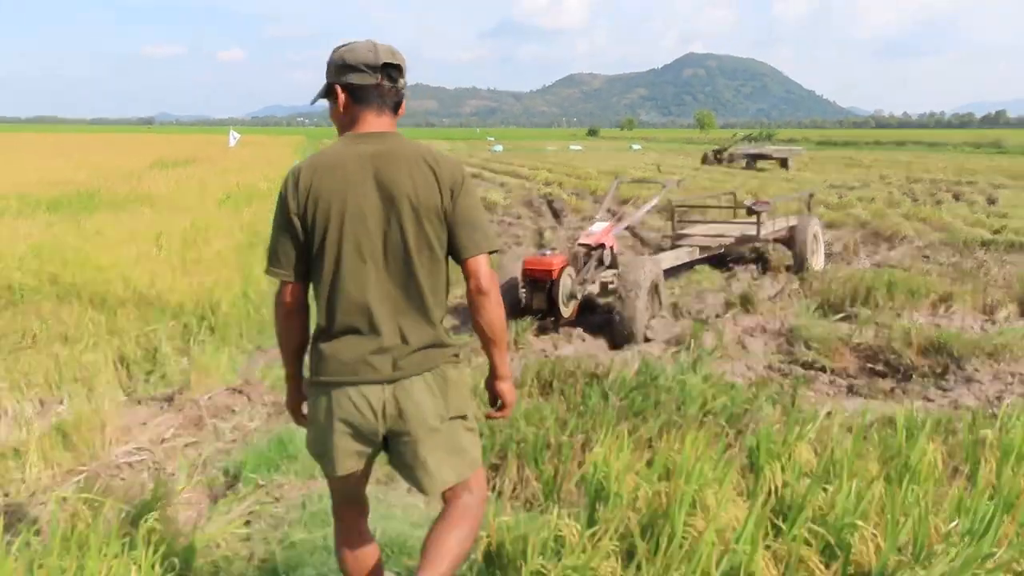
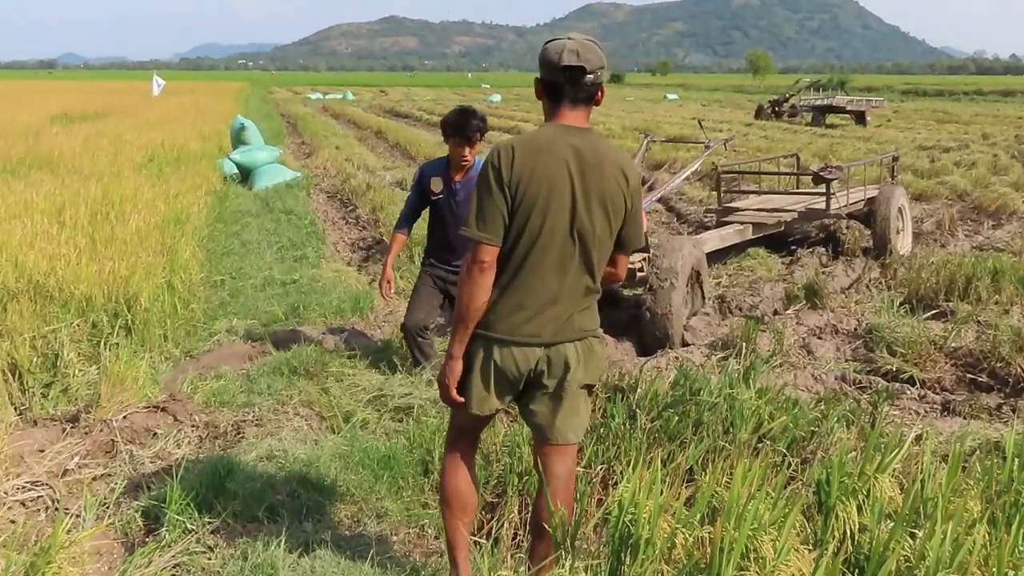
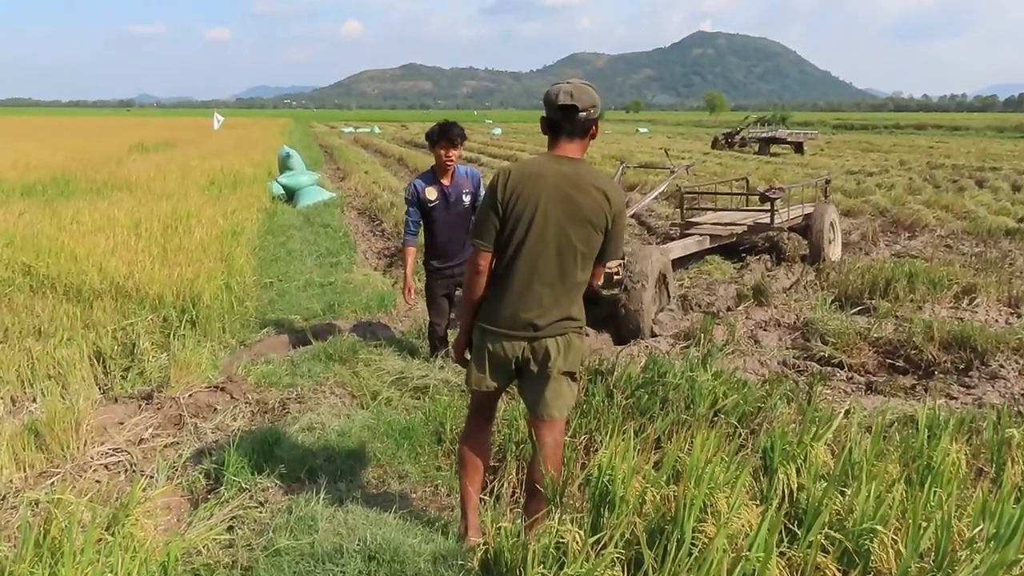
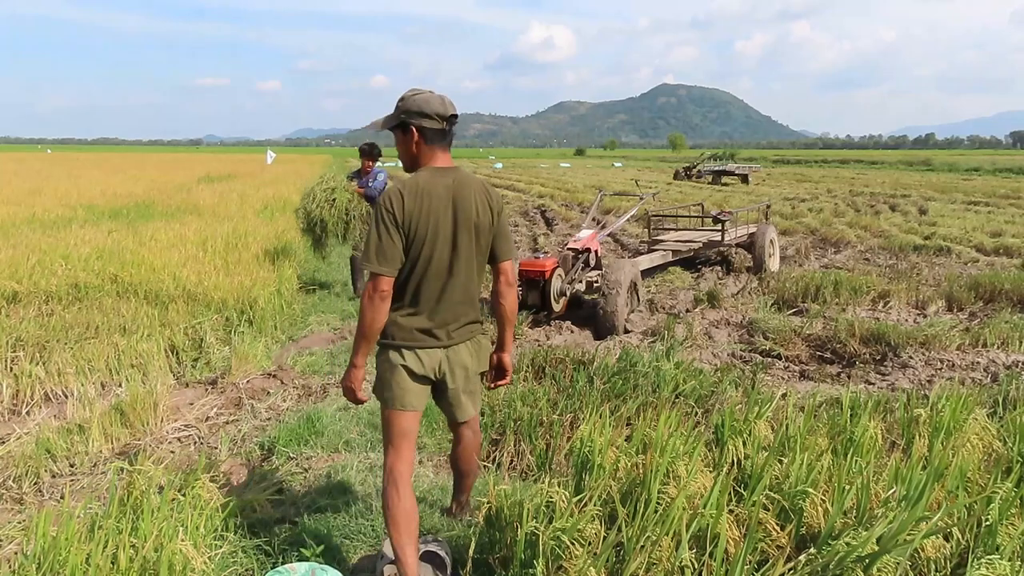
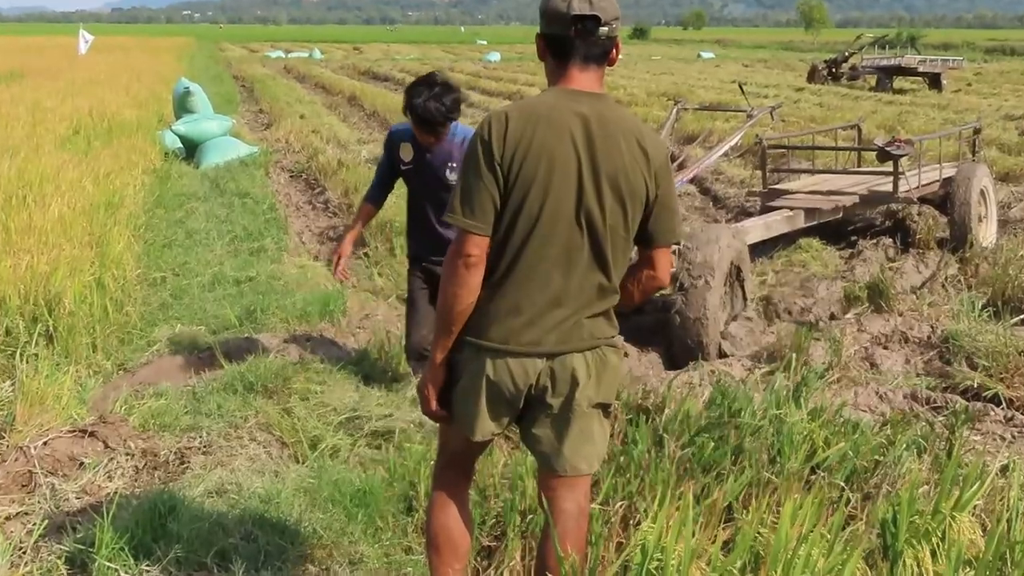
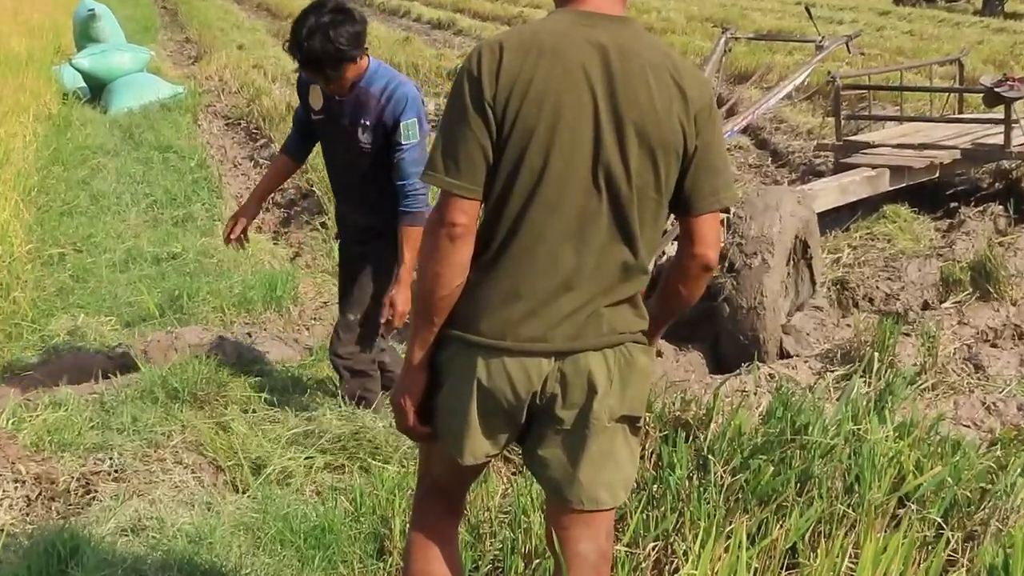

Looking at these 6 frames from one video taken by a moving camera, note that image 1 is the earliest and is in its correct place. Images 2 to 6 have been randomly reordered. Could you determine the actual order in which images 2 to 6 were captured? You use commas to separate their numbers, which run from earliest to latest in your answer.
4, 3, 2, 5, 6
